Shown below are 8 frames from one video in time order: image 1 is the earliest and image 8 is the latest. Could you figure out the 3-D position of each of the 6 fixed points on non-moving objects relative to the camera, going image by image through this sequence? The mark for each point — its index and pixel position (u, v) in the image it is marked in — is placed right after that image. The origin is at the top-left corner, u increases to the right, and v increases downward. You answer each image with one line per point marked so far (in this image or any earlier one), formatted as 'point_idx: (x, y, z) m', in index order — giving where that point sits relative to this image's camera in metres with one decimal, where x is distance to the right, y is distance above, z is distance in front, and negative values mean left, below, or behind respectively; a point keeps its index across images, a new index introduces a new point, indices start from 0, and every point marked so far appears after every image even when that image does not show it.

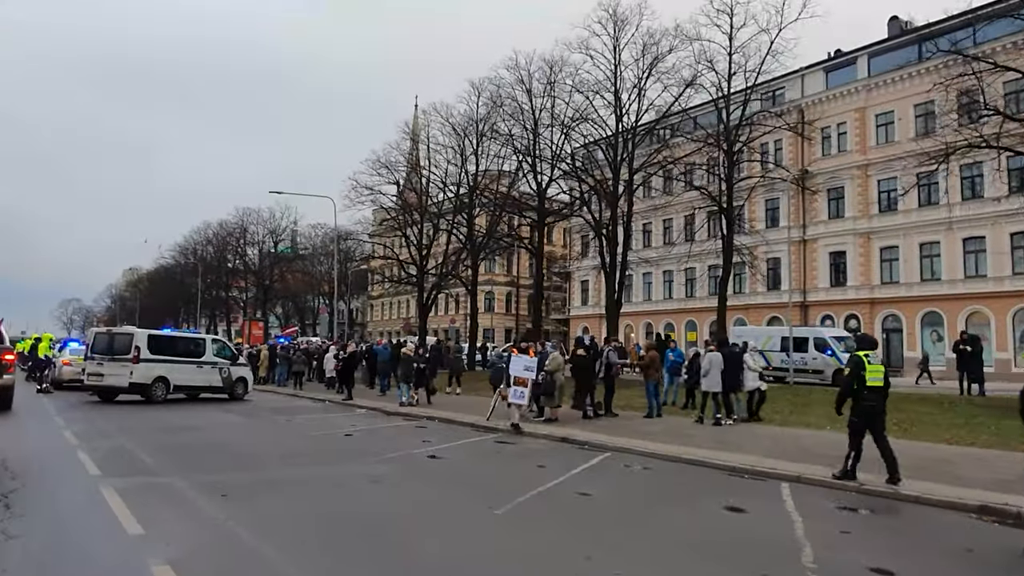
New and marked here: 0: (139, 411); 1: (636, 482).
0: (-8.6, -2.9, +17.4) m
1: (+1.5, -2.4, +9.2) m
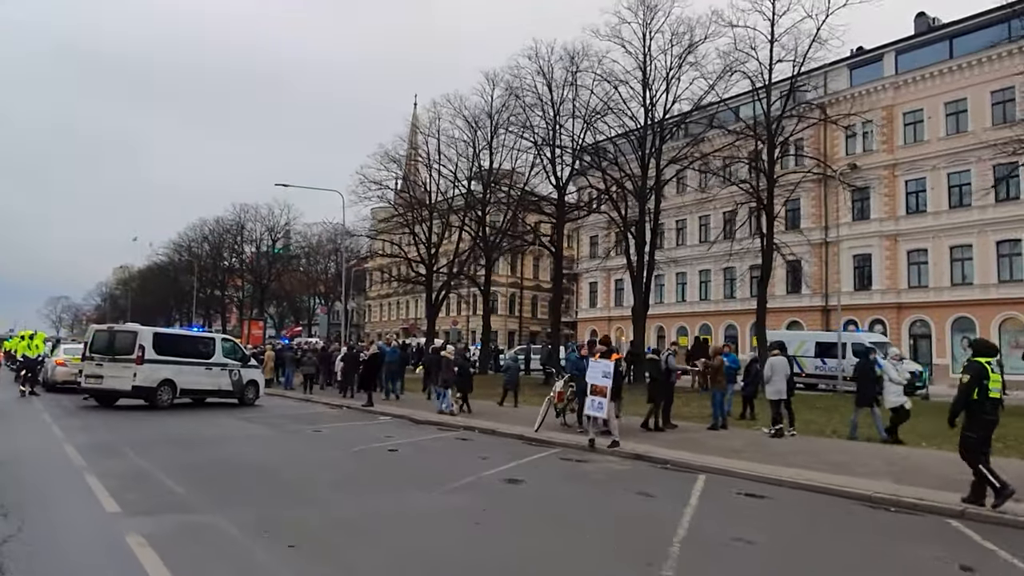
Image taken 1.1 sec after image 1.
0: (-7.6, -2.7, +15.6) m
1: (+2.6, -2.3, +7.5) m
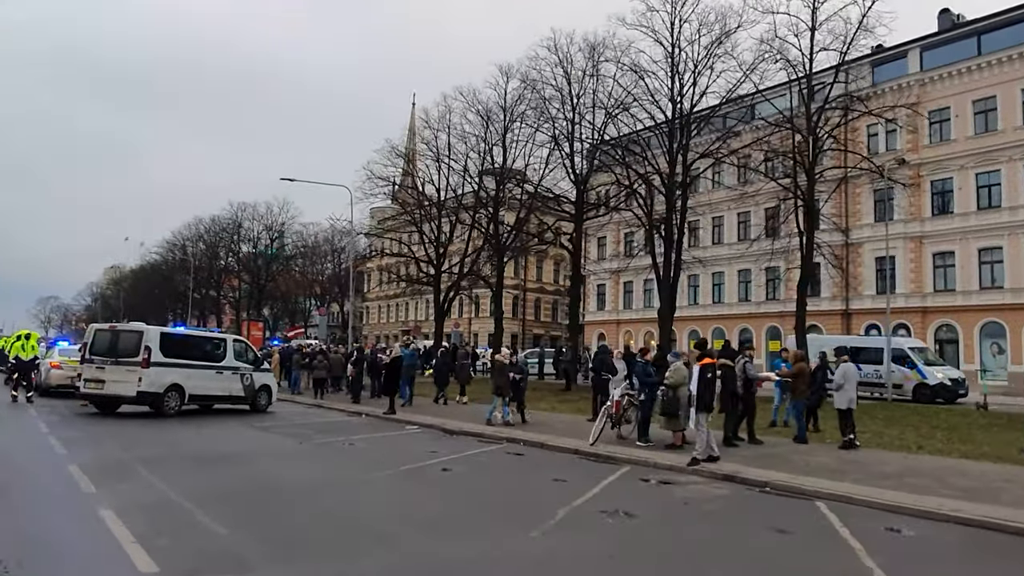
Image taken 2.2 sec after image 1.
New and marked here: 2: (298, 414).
0: (-6.7, -2.6, +14.0) m
1: (+3.6, -2.2, +6.1) m
2: (-5.5, -3.3, +19.2) m
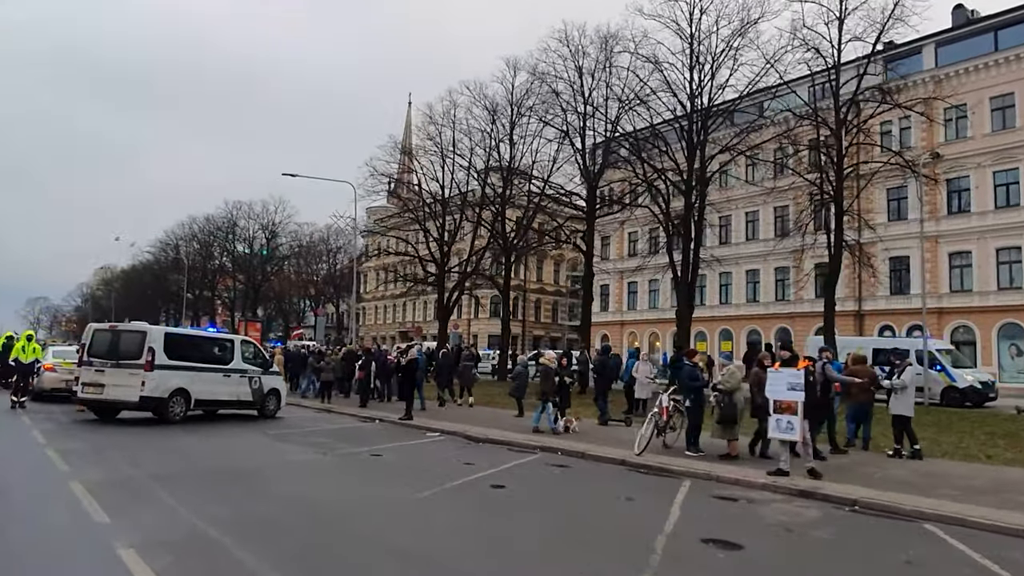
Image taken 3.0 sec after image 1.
0: (-6.1, -2.6, +12.9) m
1: (+4.3, -2.2, +5.1) m
2: (-4.9, -3.2, +18.1) m
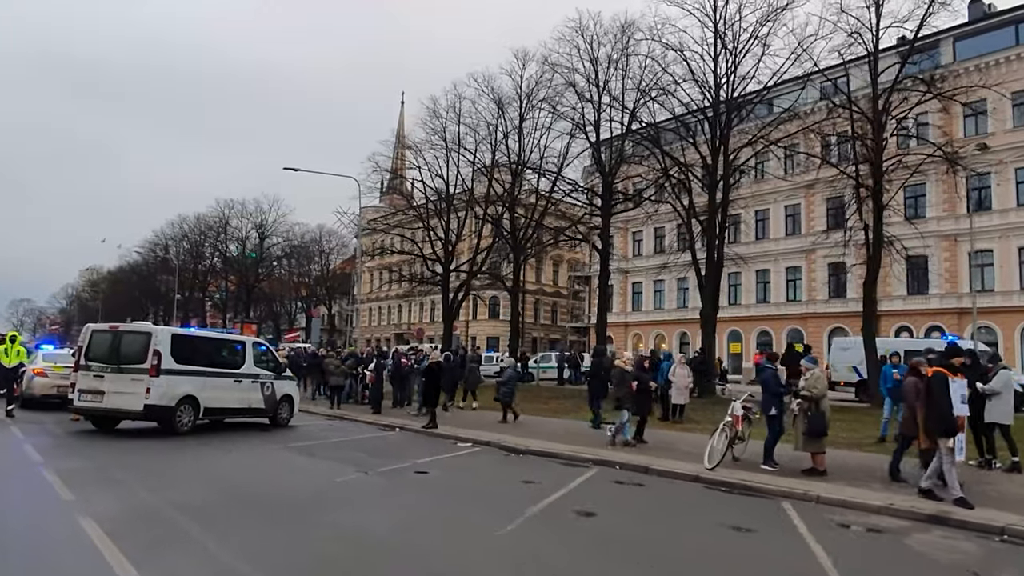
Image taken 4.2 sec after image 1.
0: (-5.3, -2.5, +11.5) m
1: (+5.2, -2.1, +3.8) m
2: (-4.2, -3.2, +16.7) m
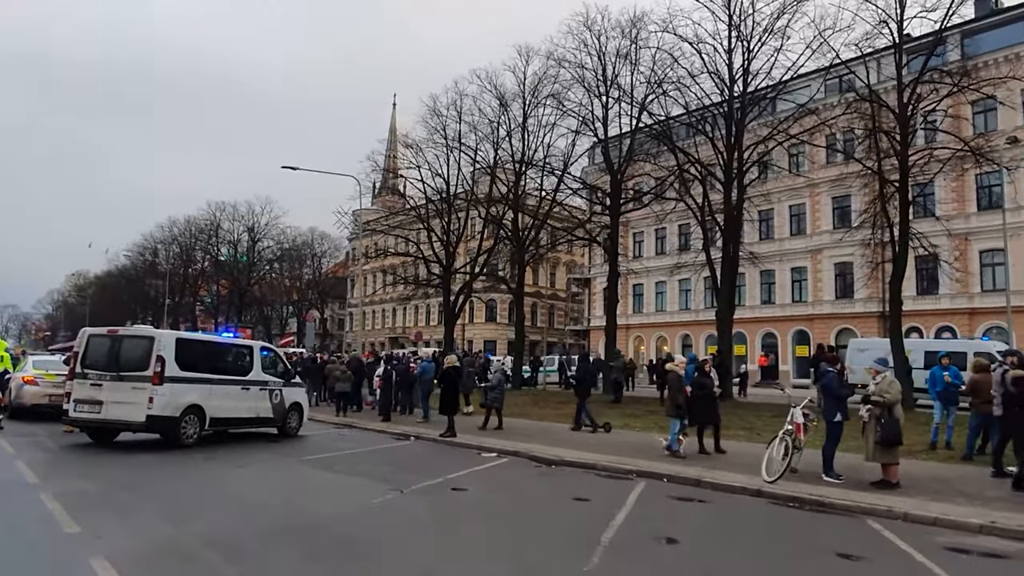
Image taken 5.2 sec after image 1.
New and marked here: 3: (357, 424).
0: (-4.7, -2.5, +10.5) m
1: (+5.9, -2.0, +3.0) m
2: (-3.7, -3.2, +15.7) m
3: (-4.0, -3.4, +18.9) m
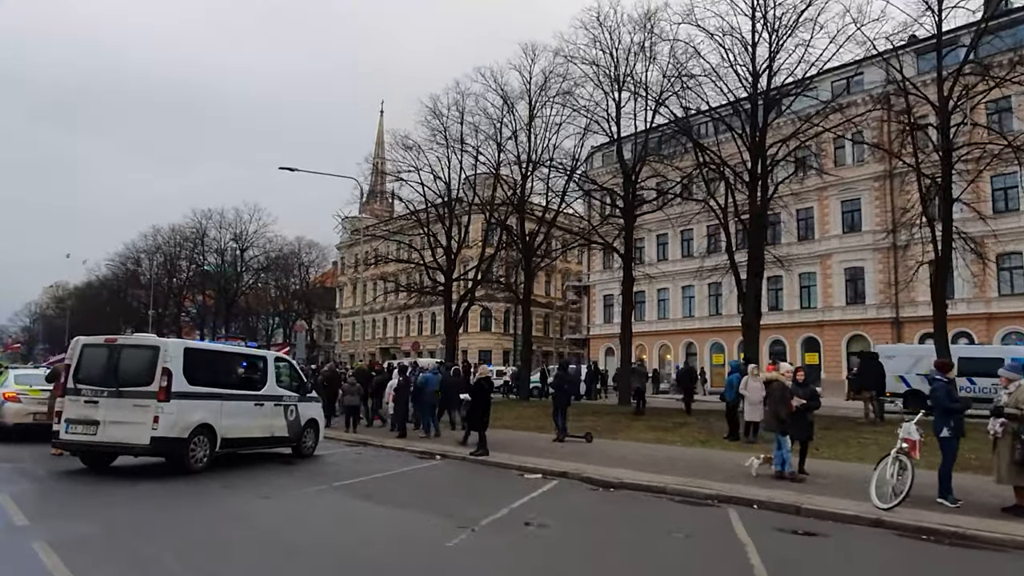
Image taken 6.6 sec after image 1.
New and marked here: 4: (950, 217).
0: (-3.9, -2.5, +9.0) m
1: (+6.9, -1.8, +1.7) m
2: (-3.0, -3.3, +14.2) m
3: (-3.3, -3.6, +17.4) m
4: (+11.7, +1.9, +20.1) m
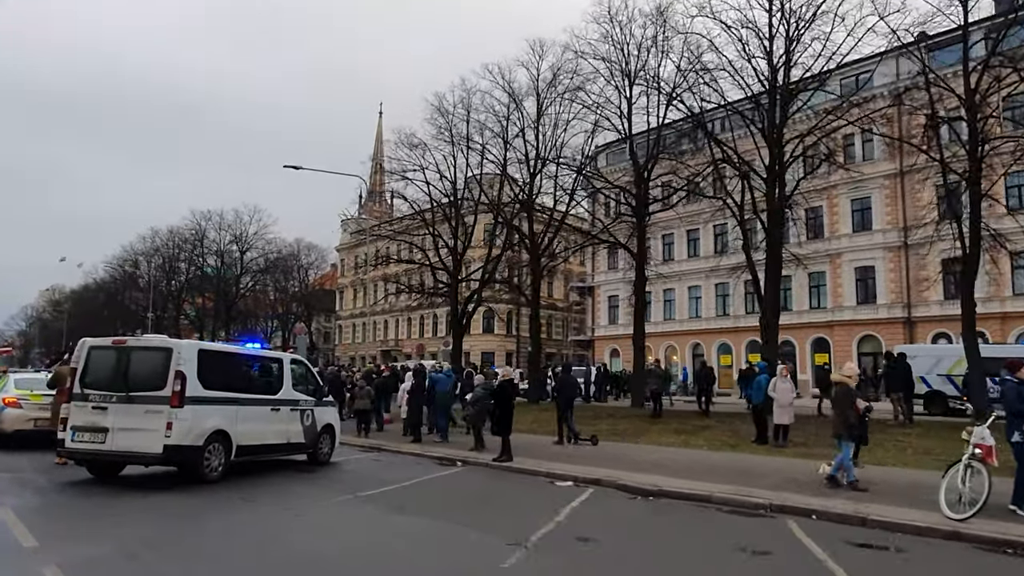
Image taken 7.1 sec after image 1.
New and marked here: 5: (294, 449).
0: (-3.4, -2.5, +8.3) m
1: (+7.4, -1.8, +1.1) m
2: (-2.5, -3.2, +13.5) m
3: (-2.9, -3.5, +16.7) m
4: (+12.1, +2.0, +19.5) m
5: (-3.4, -2.5, +11.6) m
